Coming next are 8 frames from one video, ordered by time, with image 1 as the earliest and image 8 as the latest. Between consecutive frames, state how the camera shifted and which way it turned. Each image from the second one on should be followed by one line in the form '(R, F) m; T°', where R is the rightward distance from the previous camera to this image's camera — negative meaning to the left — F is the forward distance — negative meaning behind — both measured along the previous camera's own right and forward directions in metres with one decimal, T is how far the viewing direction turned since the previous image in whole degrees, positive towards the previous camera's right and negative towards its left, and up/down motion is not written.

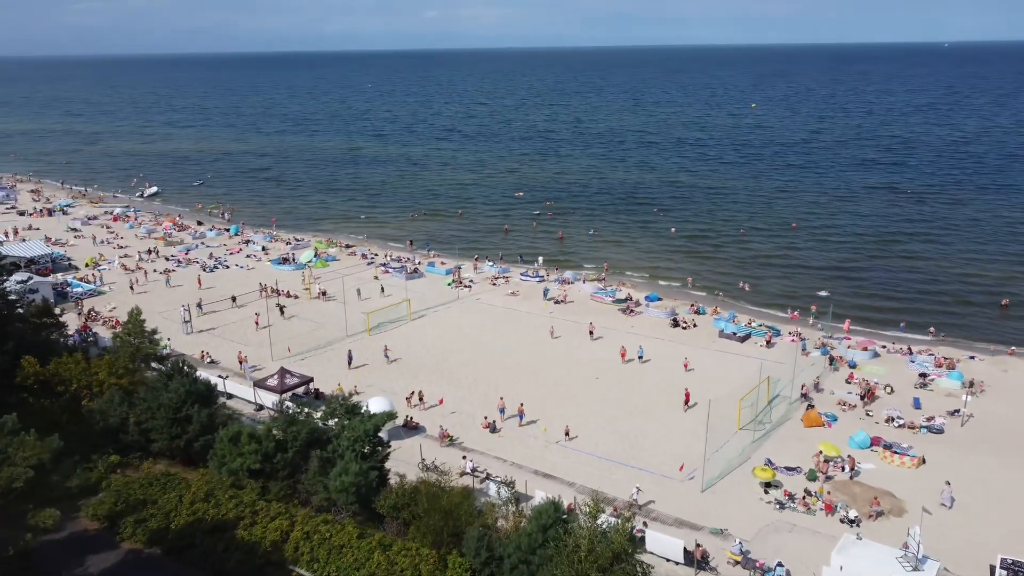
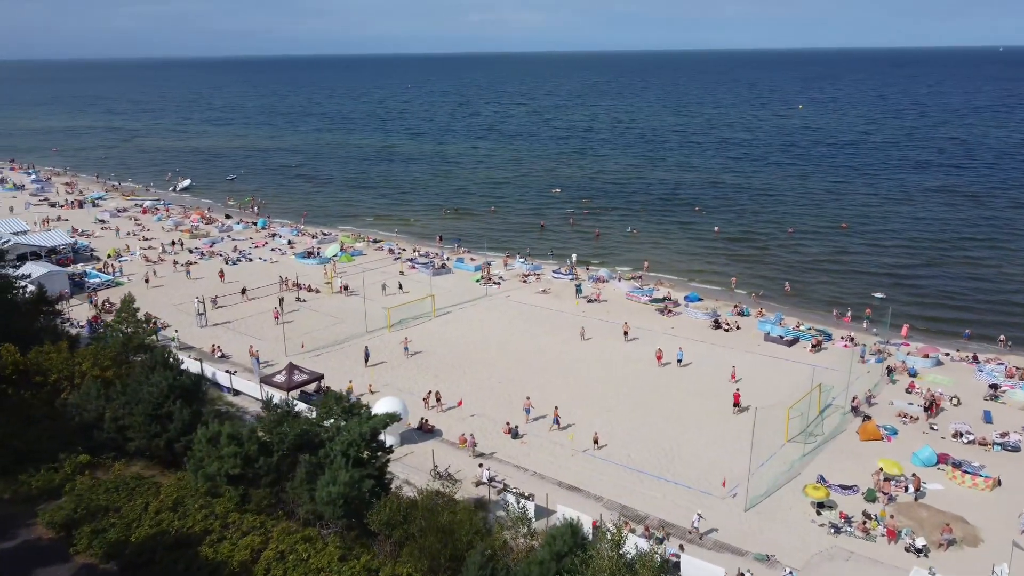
(+0.4, +2.3) m; -3°
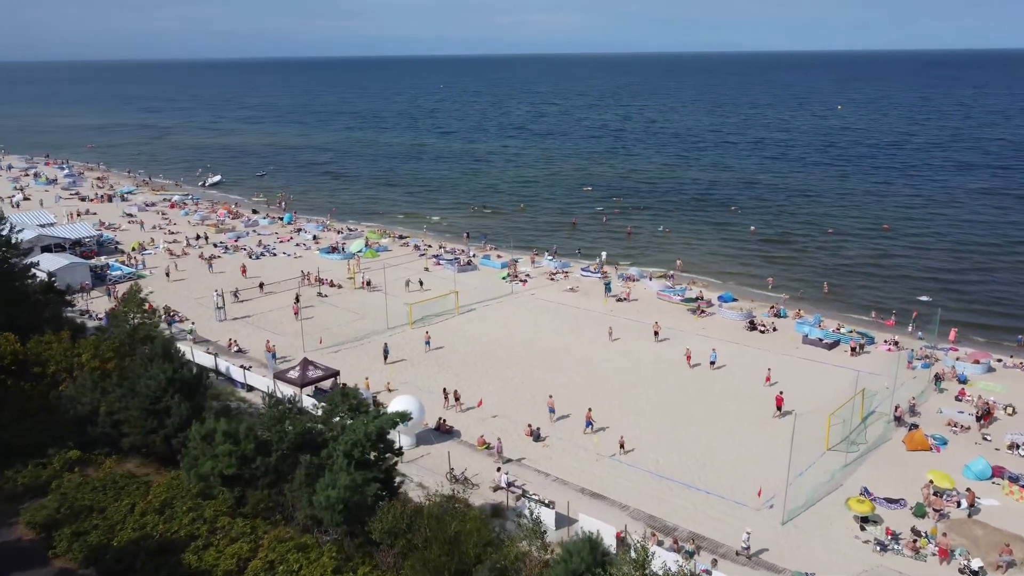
(+0.2, +1.2) m; -2°
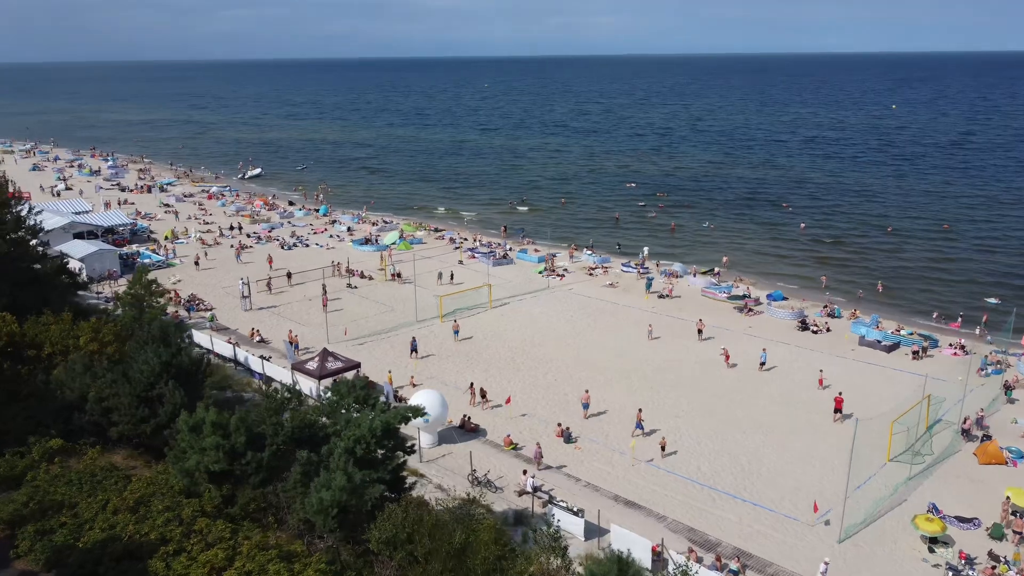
(+0.3, +1.7) m; -3°
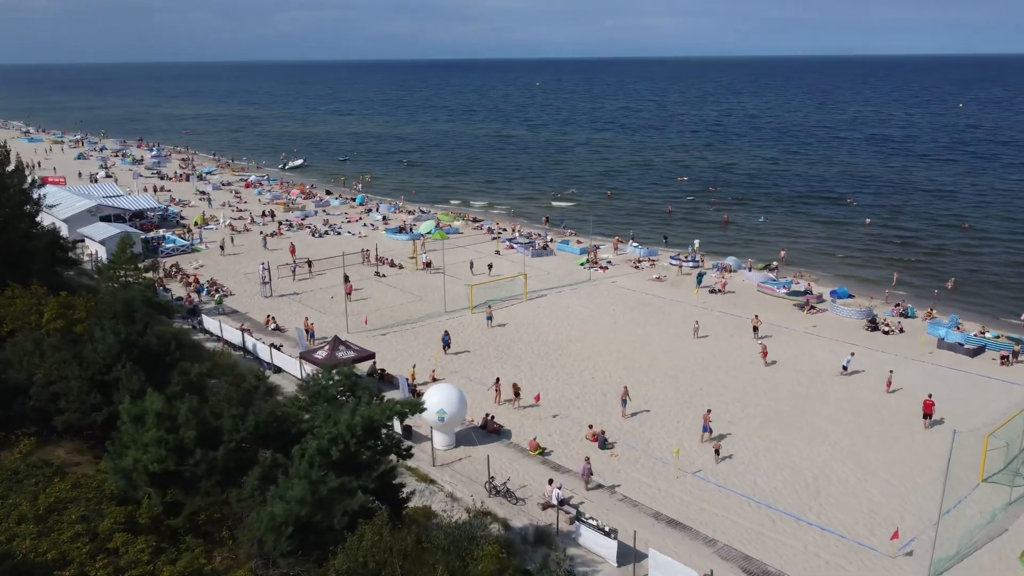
(+0.4, +2.6) m; -3°
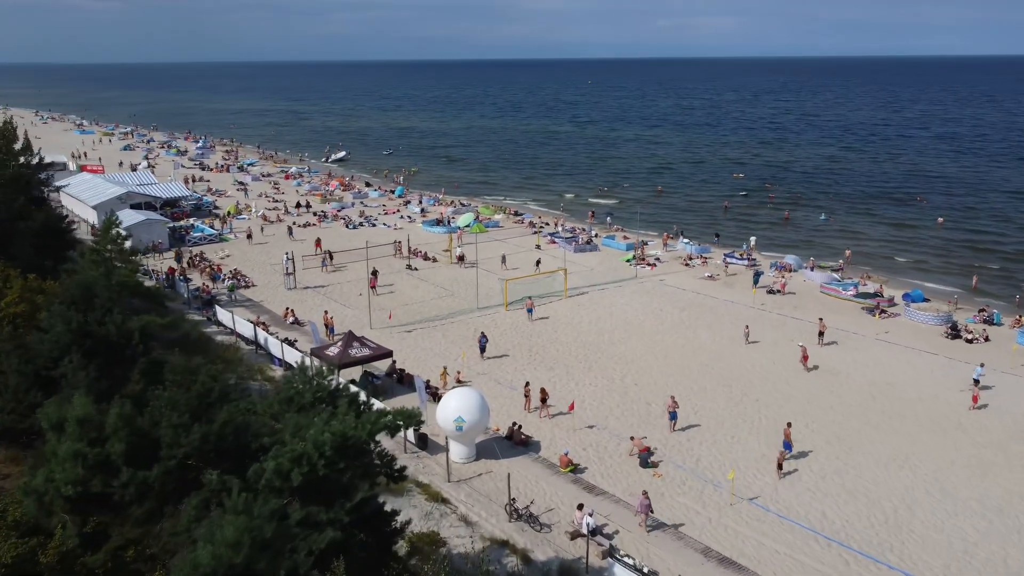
(+0.3, +2.3) m; -3°
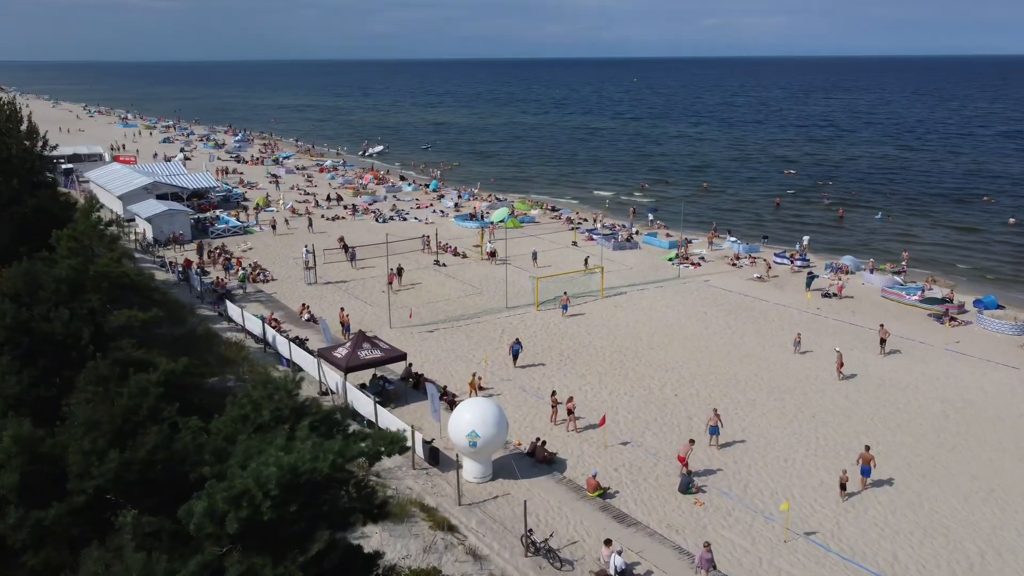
(+0.3, +1.9) m; -3°
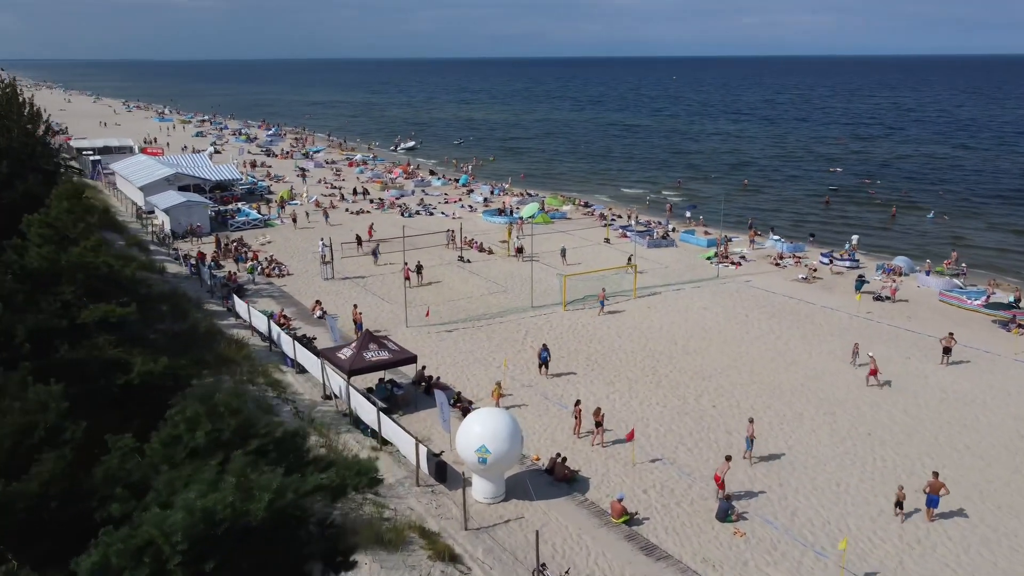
(+0.3, +1.6) m; -2°
